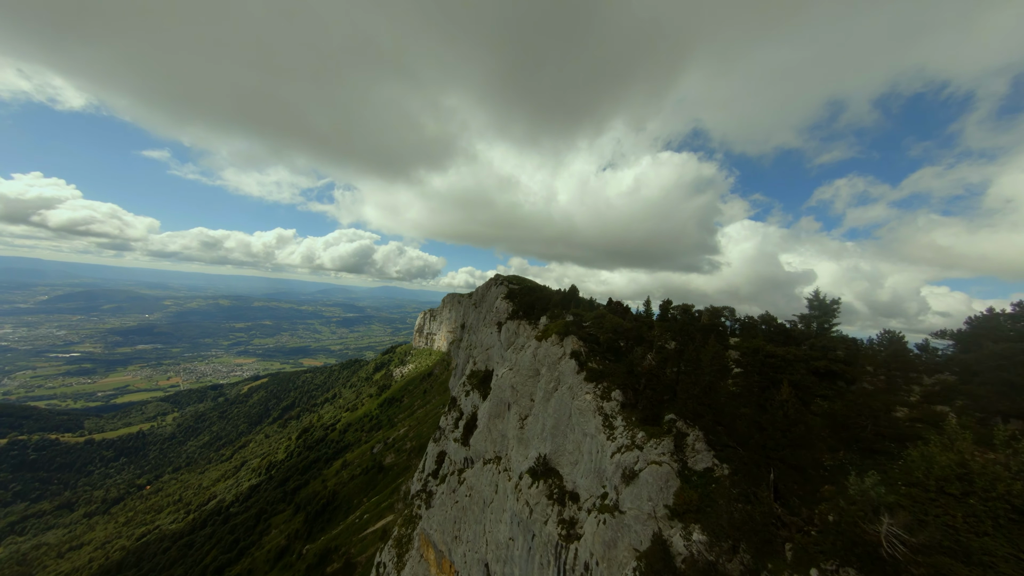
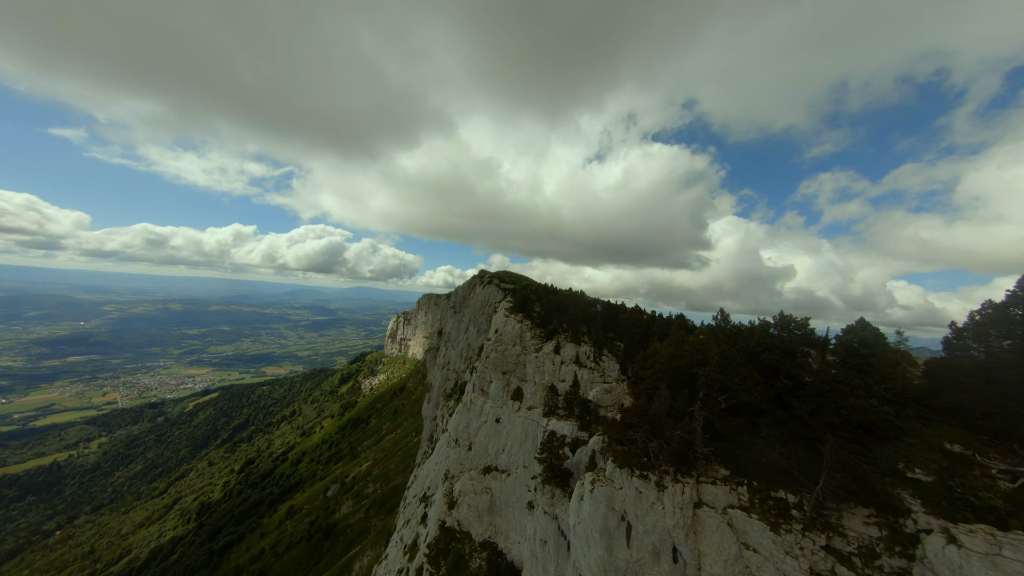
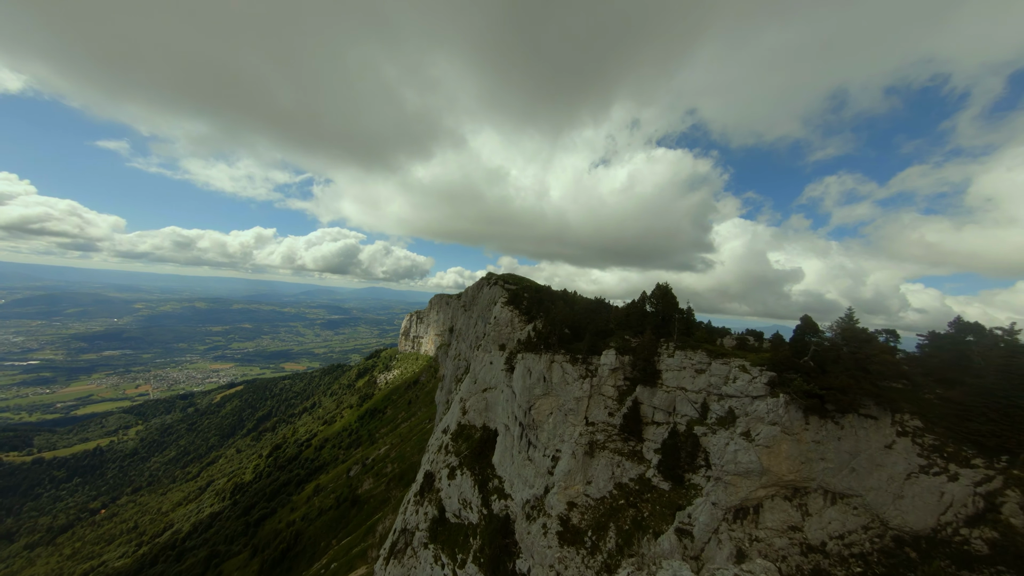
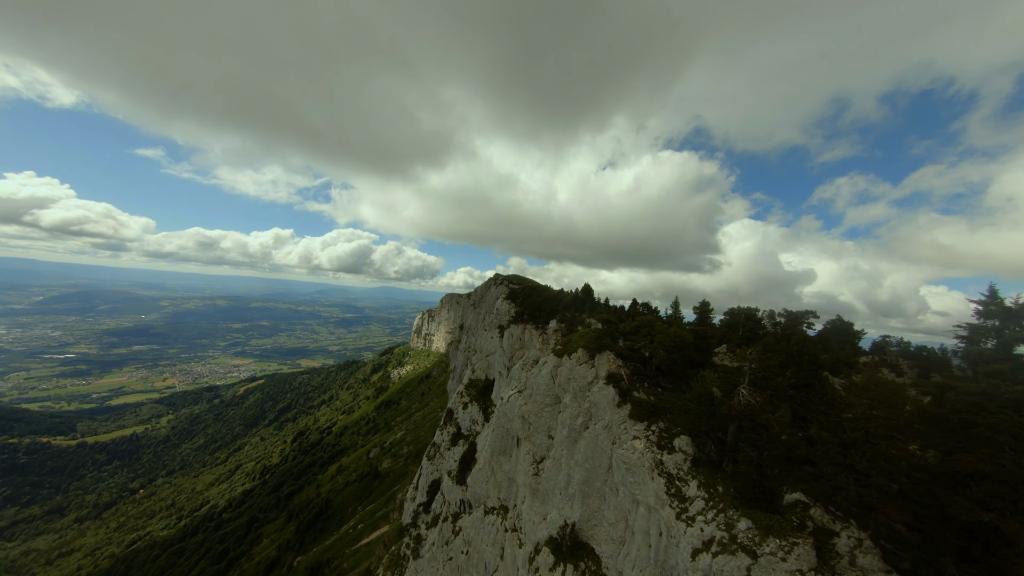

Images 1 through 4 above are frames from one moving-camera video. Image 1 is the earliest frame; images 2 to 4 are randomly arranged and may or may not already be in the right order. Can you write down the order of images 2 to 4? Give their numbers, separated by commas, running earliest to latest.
4, 3, 2
